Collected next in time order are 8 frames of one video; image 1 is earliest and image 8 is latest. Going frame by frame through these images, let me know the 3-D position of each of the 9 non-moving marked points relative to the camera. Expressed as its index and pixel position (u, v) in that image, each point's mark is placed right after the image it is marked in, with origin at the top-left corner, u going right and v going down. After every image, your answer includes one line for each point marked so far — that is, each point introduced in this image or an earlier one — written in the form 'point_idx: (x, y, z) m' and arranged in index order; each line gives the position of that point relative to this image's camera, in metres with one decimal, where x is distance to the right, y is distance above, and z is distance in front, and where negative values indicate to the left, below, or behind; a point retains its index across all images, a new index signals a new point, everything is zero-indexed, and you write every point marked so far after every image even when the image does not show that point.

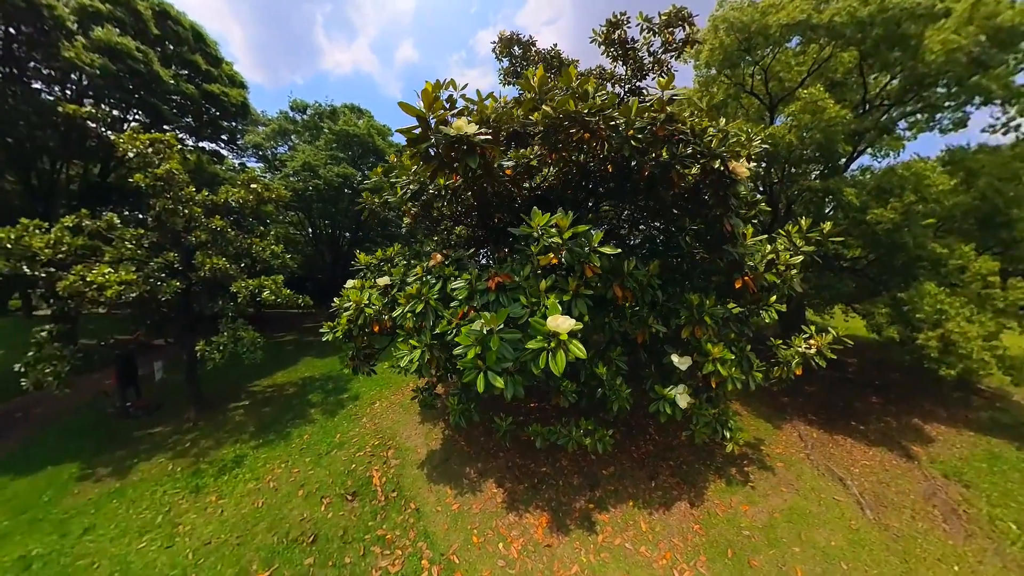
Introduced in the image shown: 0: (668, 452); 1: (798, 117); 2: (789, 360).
0: (+3.8, -4.1, +5.5) m
1: (+7.5, +4.5, +5.8) m
2: (+5.8, -1.5, +4.6) m
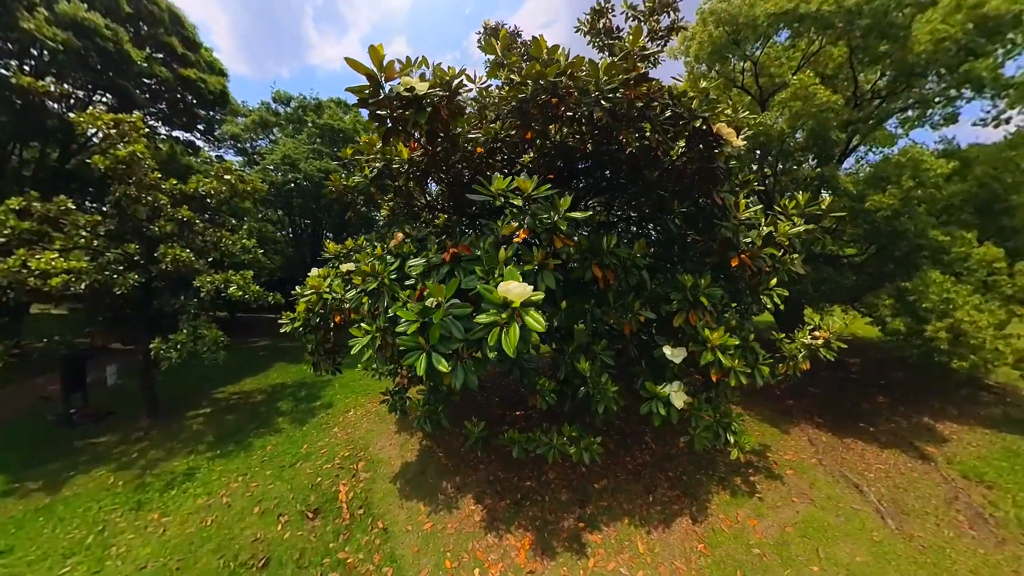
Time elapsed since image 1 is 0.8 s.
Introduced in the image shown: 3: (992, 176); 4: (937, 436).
0: (+3.4, -3.9, +5.0) m
1: (+7.0, +4.6, +5.7) m
2: (+5.4, -1.2, +4.2) m
3: (+11.3, +2.7, +5.2) m
4: (+10.9, -3.6, +5.5) m
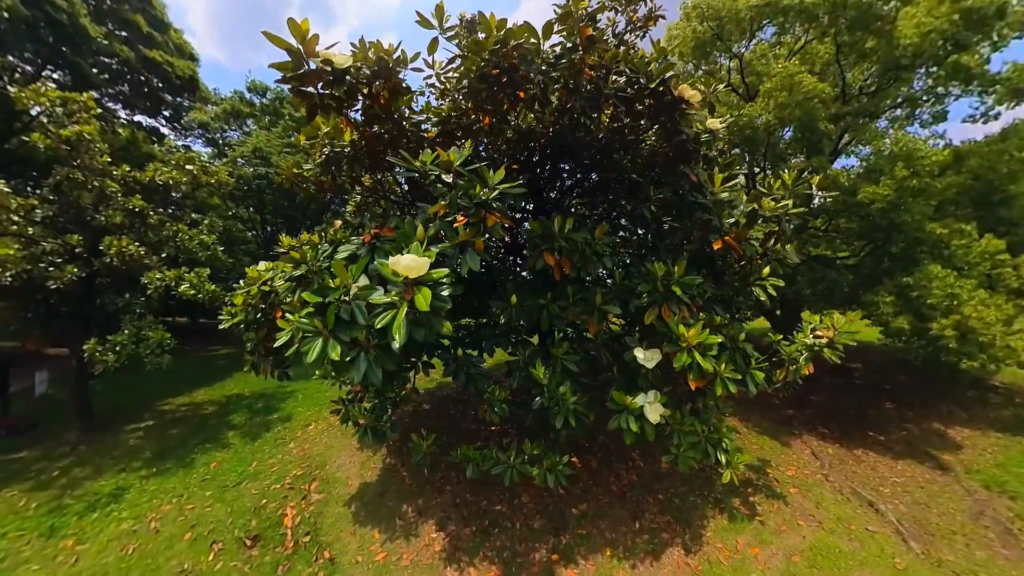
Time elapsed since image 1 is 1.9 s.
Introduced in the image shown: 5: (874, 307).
0: (+2.8, -3.8, +4.4) m
1: (+6.4, +4.7, +5.5) m
2: (+4.8, -1.1, +3.8) m
3: (+10.7, +2.8, +4.9) m
4: (+10.2, -3.5, +5.1) m
5: (+8.5, -0.4, +5.3) m
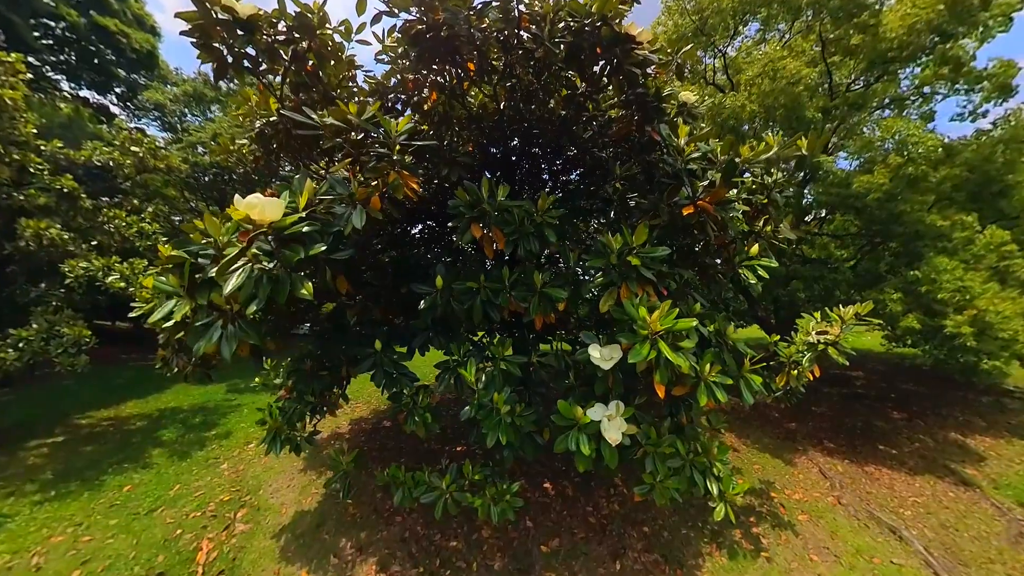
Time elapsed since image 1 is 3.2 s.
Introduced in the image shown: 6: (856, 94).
0: (+2.1, -3.7, +3.7) m
1: (+5.8, +4.8, +5.2) m
2: (+4.2, -1.0, +3.3) m
3: (+10.1, +2.8, +4.7) m
4: (+9.6, -3.5, +4.5) m
5: (+7.9, -0.4, +4.8) m
6: (+8.3, +4.7, +5.3) m
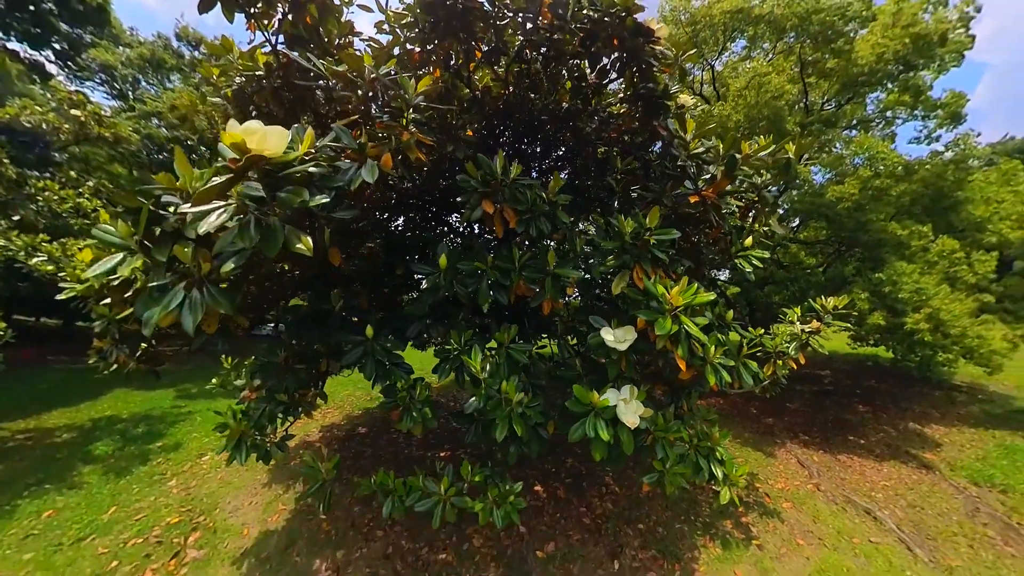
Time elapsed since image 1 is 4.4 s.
0: (+2.1, -3.6, +3.7) m
1: (+5.8, +4.7, +5.5) m
2: (+4.2, -1.0, +3.4) m
3: (+10.1, +2.7, +5.3) m
4: (+9.4, -3.6, +5.0) m
5: (+7.8, -0.5, +5.2) m
6: (+8.3, +4.6, +5.7) m
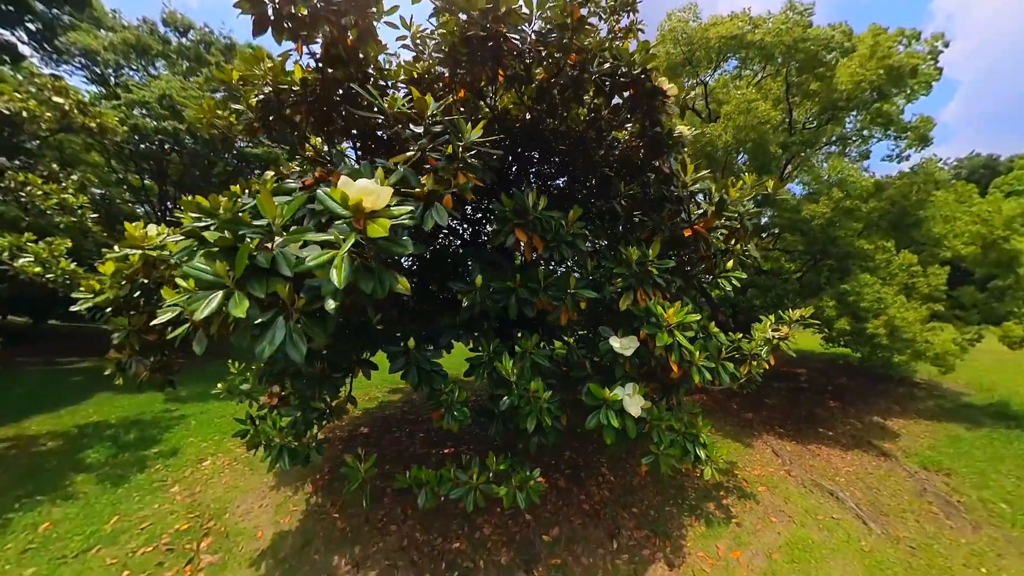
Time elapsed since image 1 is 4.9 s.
0: (+2.3, -3.8, +4.0) m
1: (+6.0, +4.6, +5.8) m
2: (+4.5, -1.1, +3.7) m
3: (+10.3, +2.5, +5.8) m
4: (+9.6, -3.8, +5.6) m
5: (+7.9, -0.6, +5.7) m
6: (+8.5, +4.4, +6.2) m
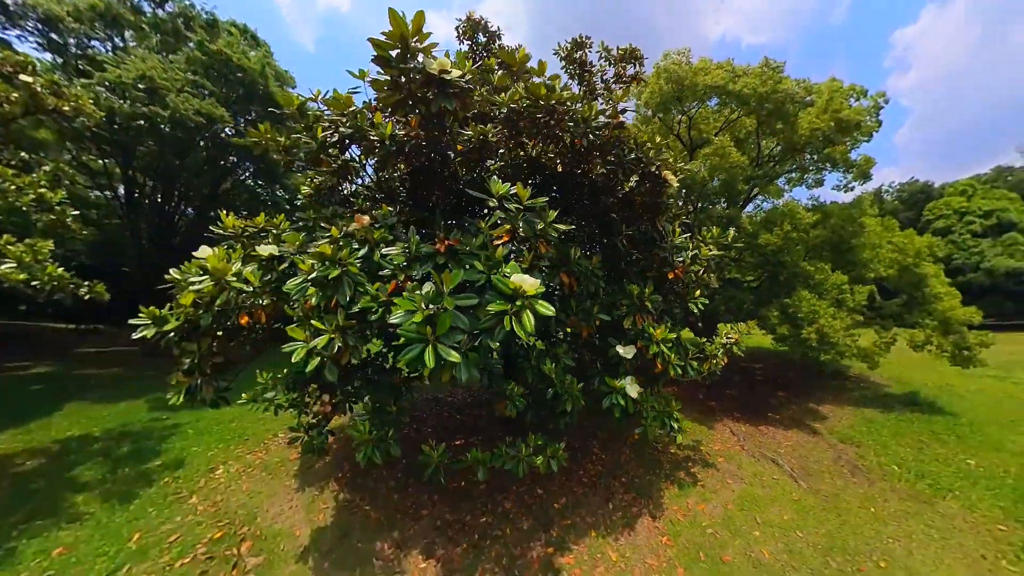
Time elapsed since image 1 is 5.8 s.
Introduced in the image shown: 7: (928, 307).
0: (+2.7, -4.1, +4.7) m
1: (+6.5, +4.3, +6.6) m
2: (+5.0, -1.5, +4.6) m
3: (+10.6, +2.1, +7.0) m
4: (+9.9, -4.1, +7.0) m
5: (+8.3, -1.0, +6.8) m
6: (+8.9, +4.1, +7.2) m
7: (+13.9, -0.7, +7.2) m
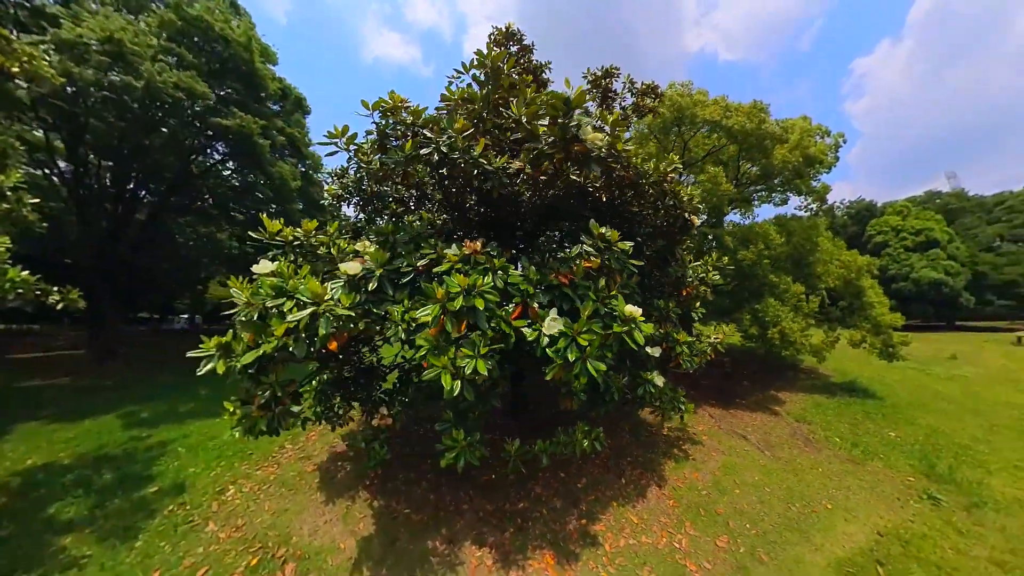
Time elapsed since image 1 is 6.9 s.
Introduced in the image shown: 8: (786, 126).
0: (+3.4, -4.3, +5.4) m
1: (+7.0, +4.1, +7.4) m
2: (+5.7, -1.7, +5.4) m
3: (+11.1, +1.9, +8.3) m
4: (+10.3, -4.3, +8.4) m
5: (+8.8, -1.2, +8.0) m
6: (+9.4, +3.9, +8.2) m
7: (+14.3, -0.9, +8.9) m
8: (+10.3, +6.3, +8.2) m
